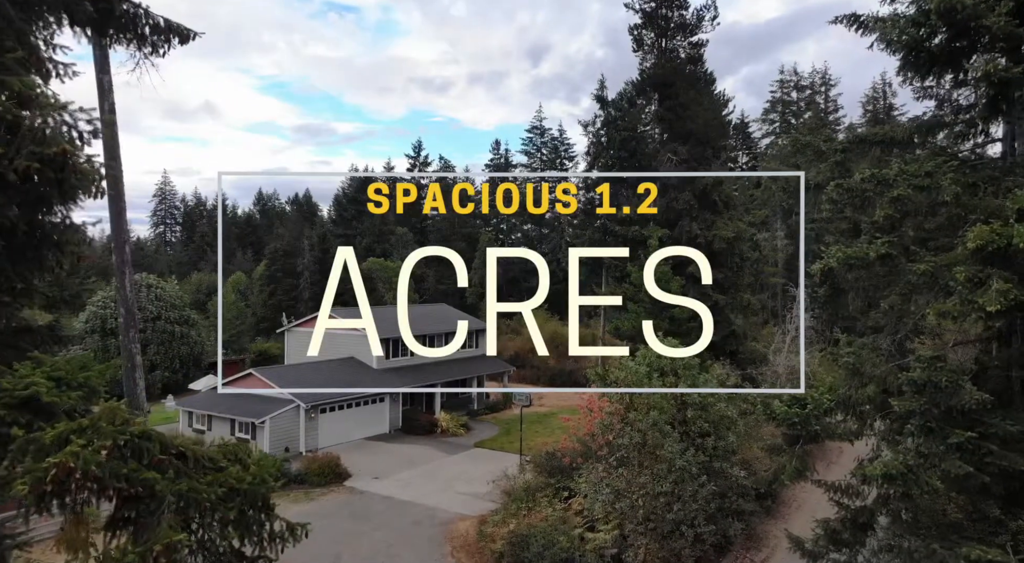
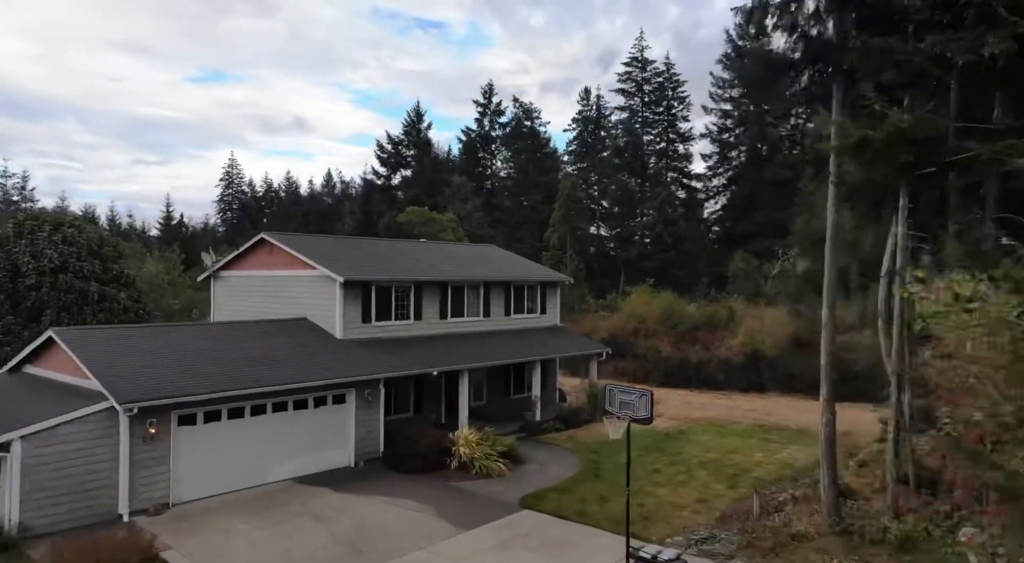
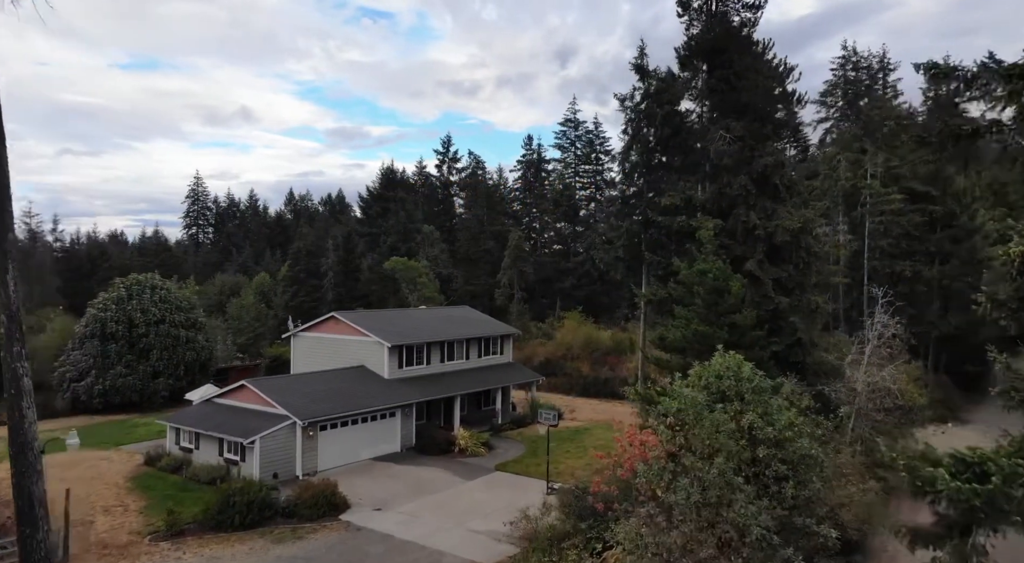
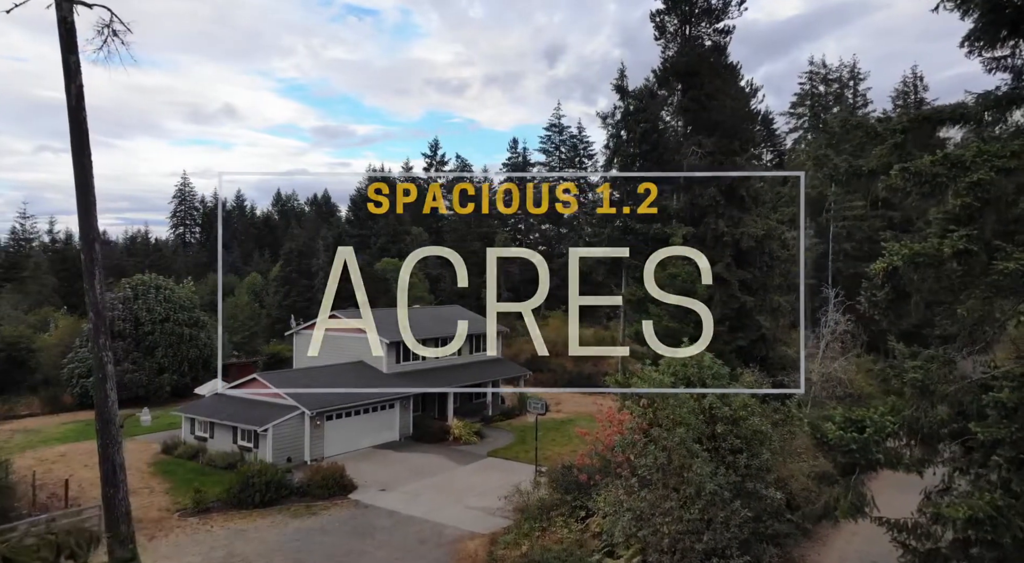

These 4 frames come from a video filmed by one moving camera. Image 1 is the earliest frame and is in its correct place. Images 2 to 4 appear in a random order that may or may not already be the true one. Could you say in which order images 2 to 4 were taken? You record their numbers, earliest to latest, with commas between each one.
4, 3, 2
